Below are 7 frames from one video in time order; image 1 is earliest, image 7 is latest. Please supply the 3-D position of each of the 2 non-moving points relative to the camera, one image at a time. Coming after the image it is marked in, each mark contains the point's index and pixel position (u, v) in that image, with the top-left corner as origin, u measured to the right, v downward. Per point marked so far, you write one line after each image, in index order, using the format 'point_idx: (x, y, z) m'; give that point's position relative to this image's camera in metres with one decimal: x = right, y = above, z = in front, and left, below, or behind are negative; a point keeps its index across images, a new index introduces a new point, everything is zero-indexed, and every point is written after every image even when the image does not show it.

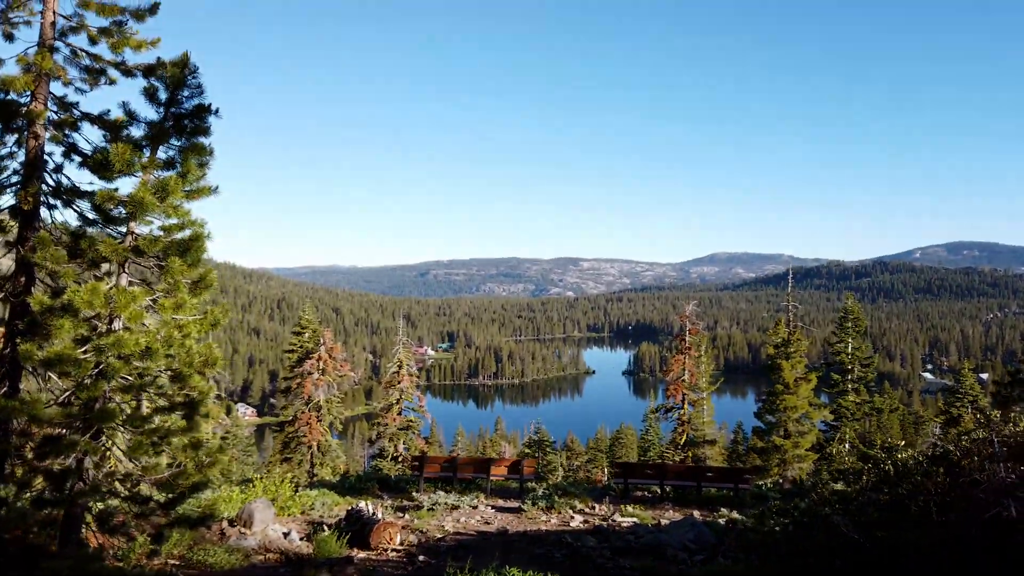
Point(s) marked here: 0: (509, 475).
0: (-0.1, -5.5, +16.3) m
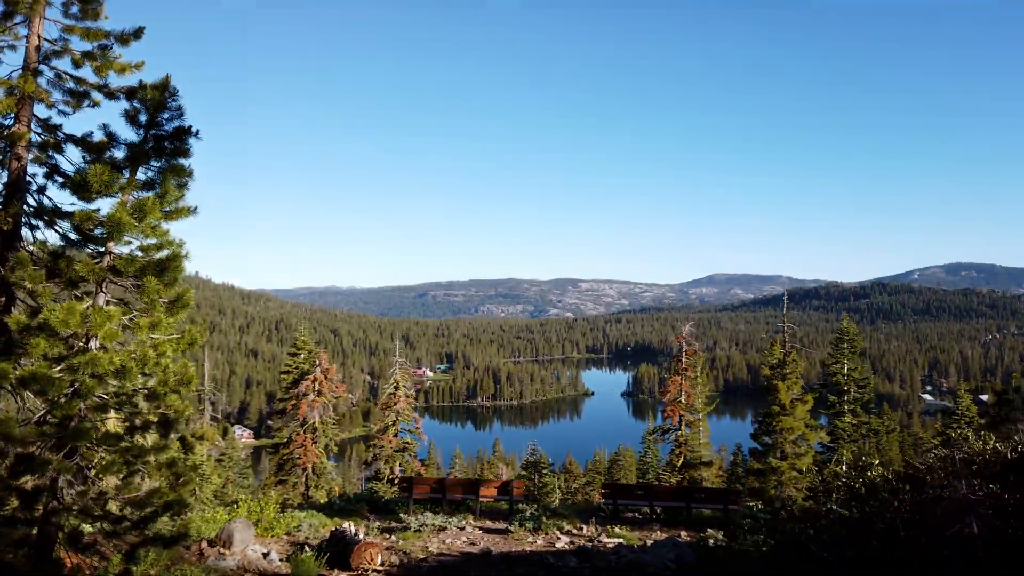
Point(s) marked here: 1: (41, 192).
0: (-0.4, -6.1, +16.3) m
1: (-6.2, +1.3, +7.3) m
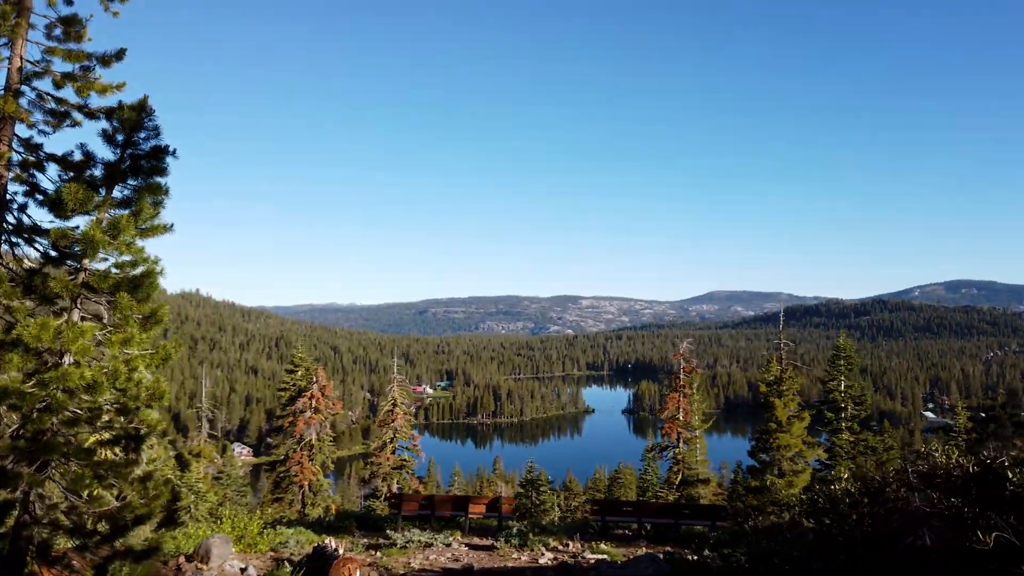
0: (-0.7, -6.6, +16.3) m
1: (-6.6, +1.0, +7.6) m
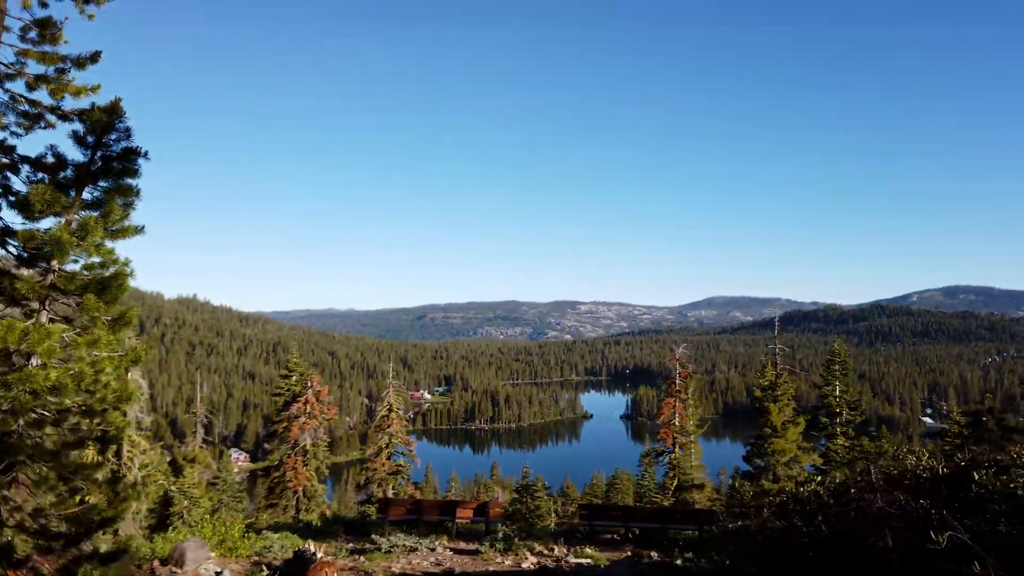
0: (-1.1, -6.7, +16.3) m
1: (-7.0, +1.0, +7.6) m
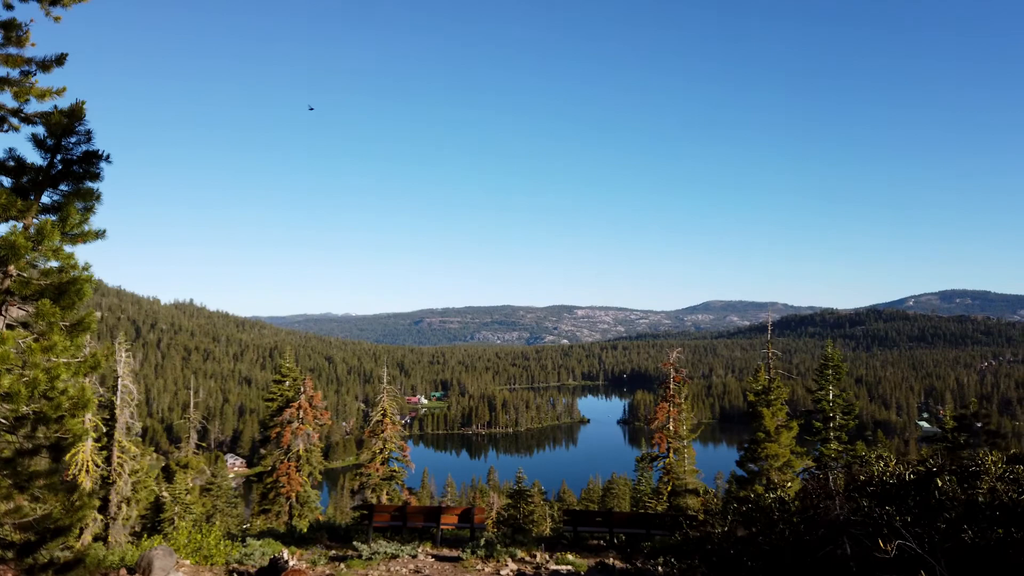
0: (-1.5, -6.9, +16.3) m
1: (-7.4, +0.9, +7.7) m
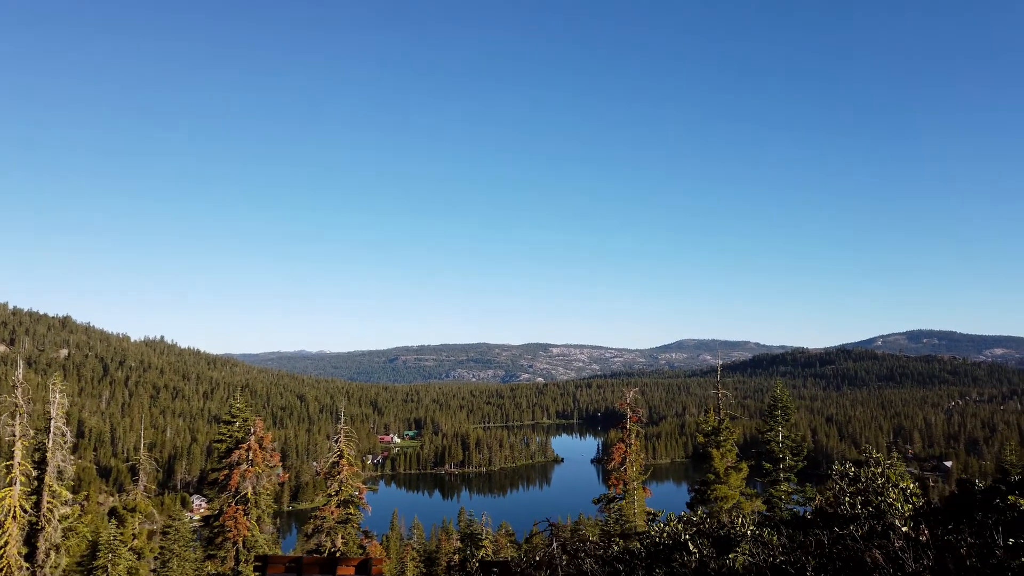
0: (-4.7, -8.5, +16.6) m
1: (-10.4, -0.2, +8.4) m
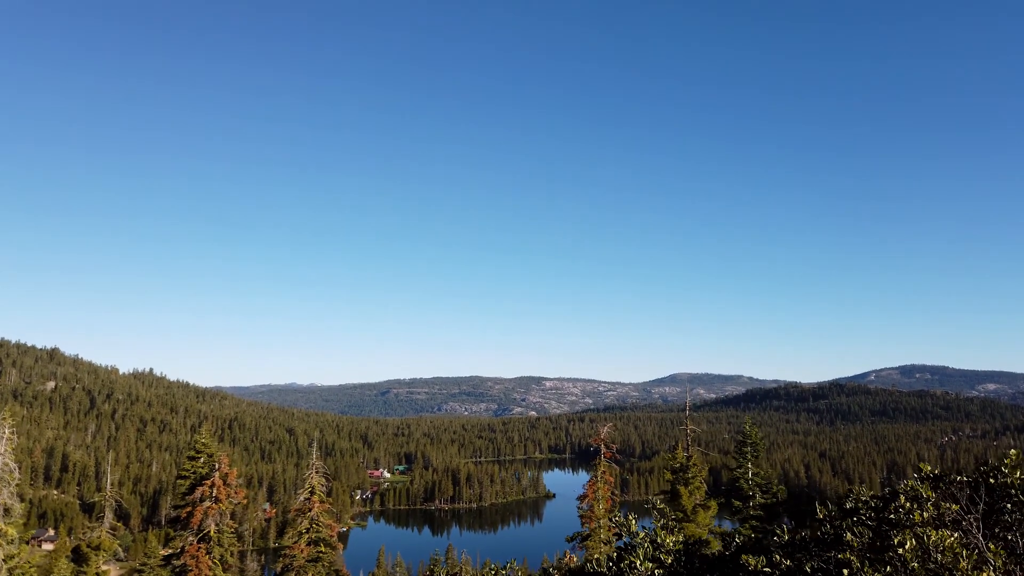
0: (-7.5, -9.8, +16.7) m
1: (-13.4, -1.0, +9.0) m
